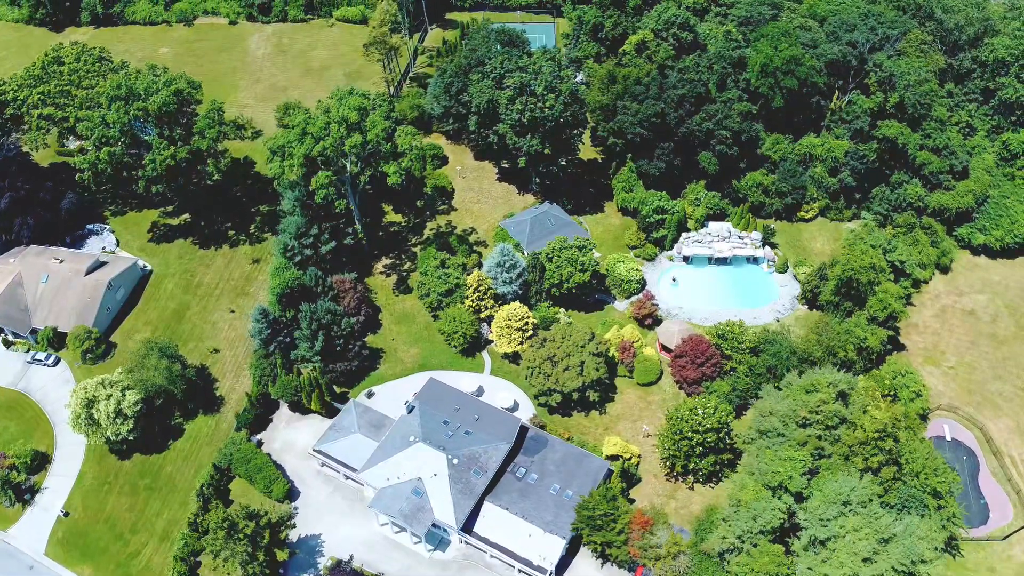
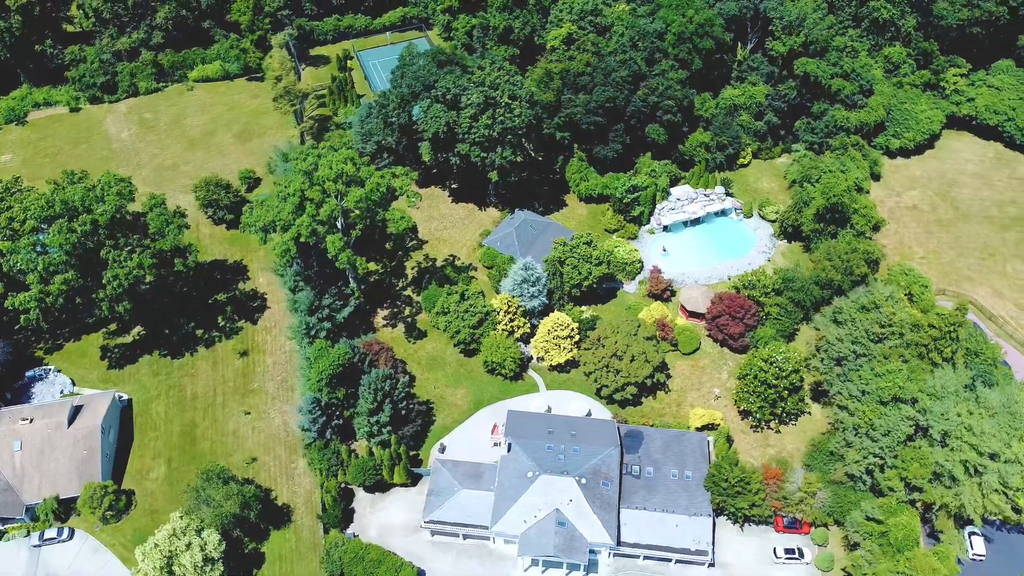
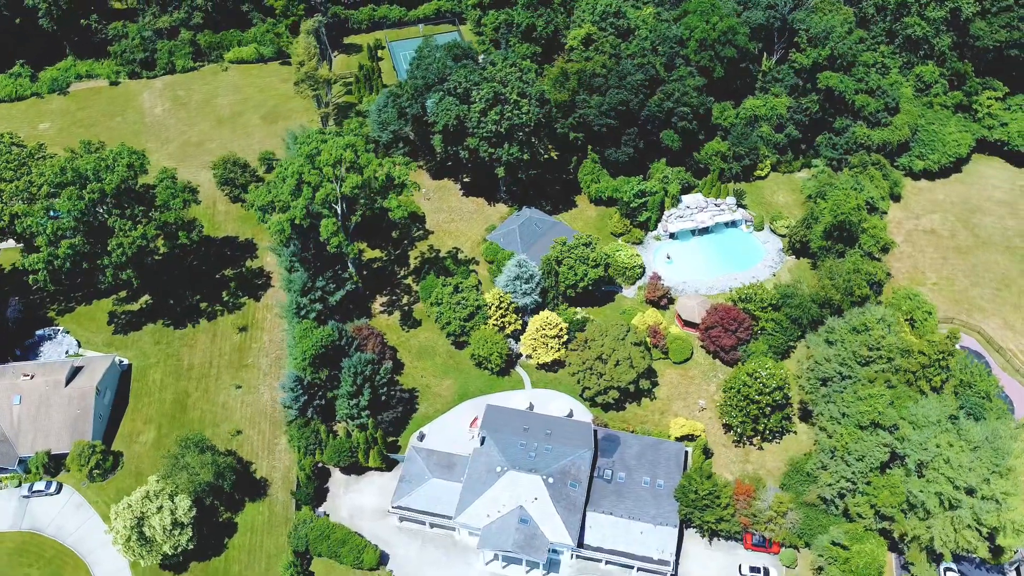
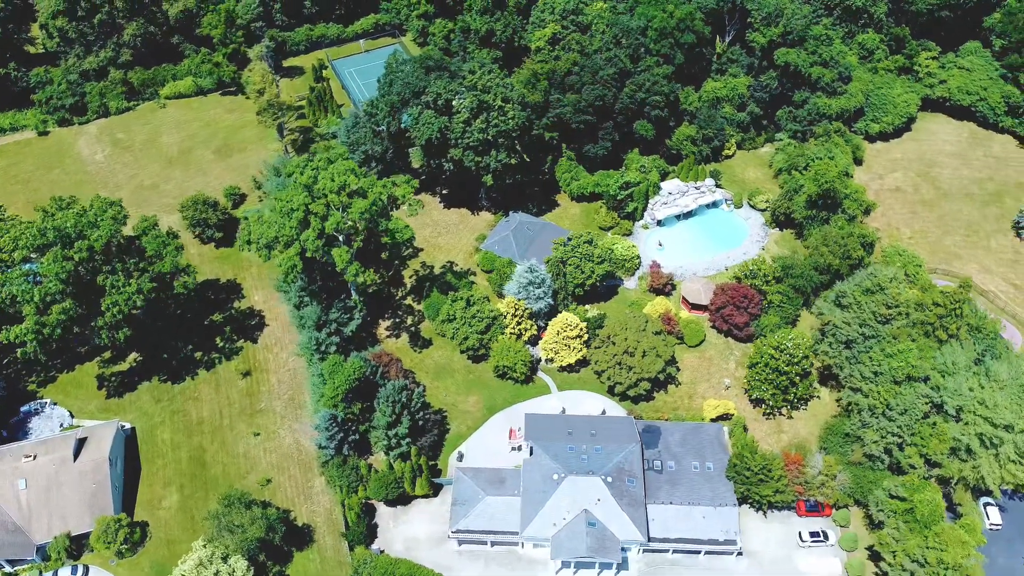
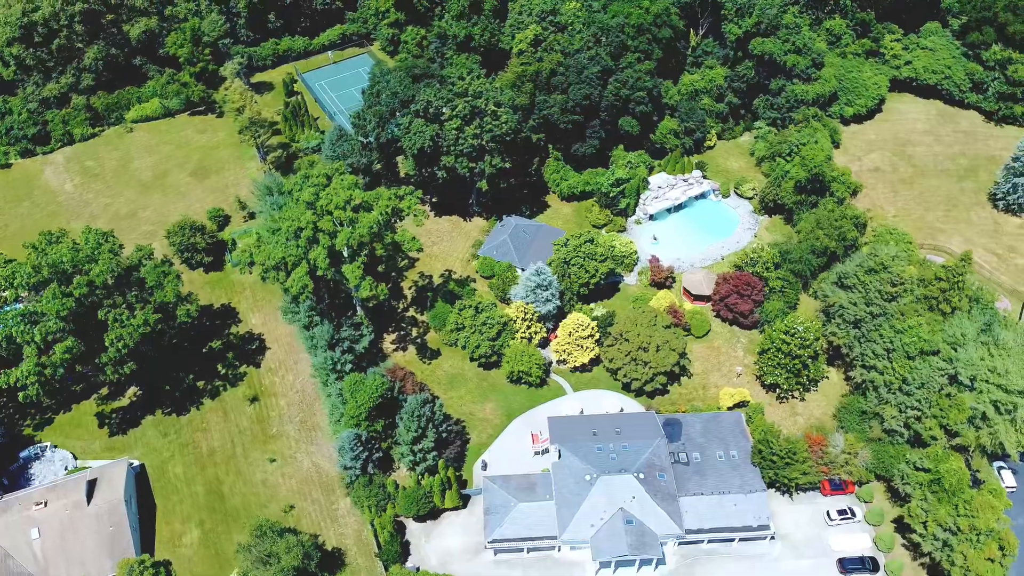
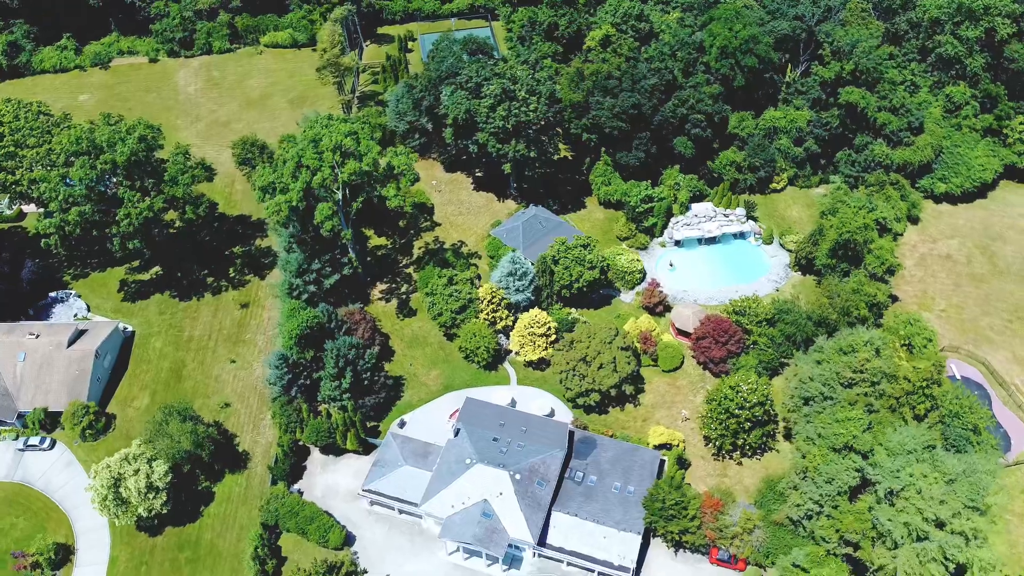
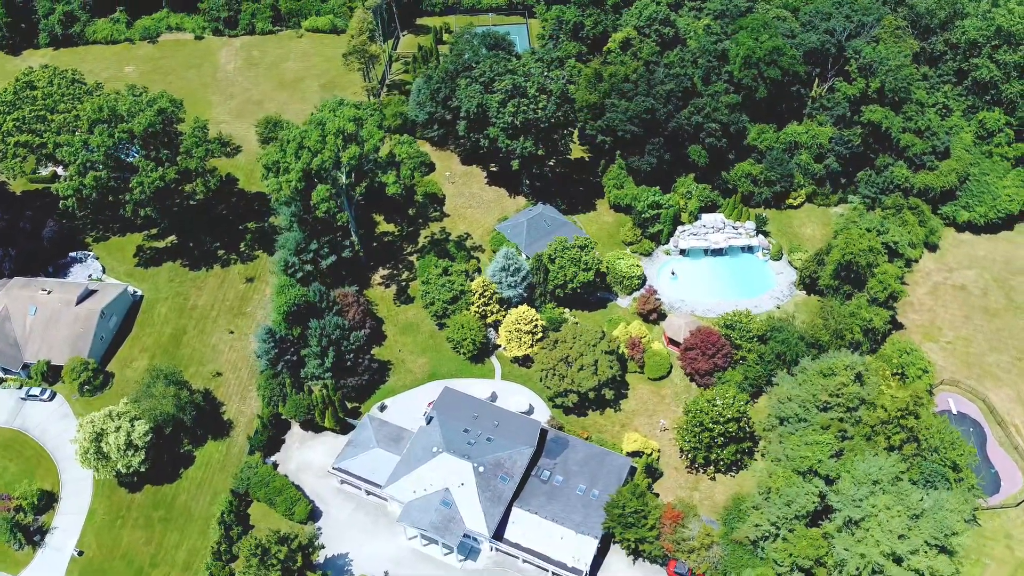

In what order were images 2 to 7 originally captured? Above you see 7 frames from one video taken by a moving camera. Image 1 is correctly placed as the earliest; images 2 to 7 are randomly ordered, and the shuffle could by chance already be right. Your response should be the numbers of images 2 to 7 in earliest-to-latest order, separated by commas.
7, 6, 3, 2, 4, 5
